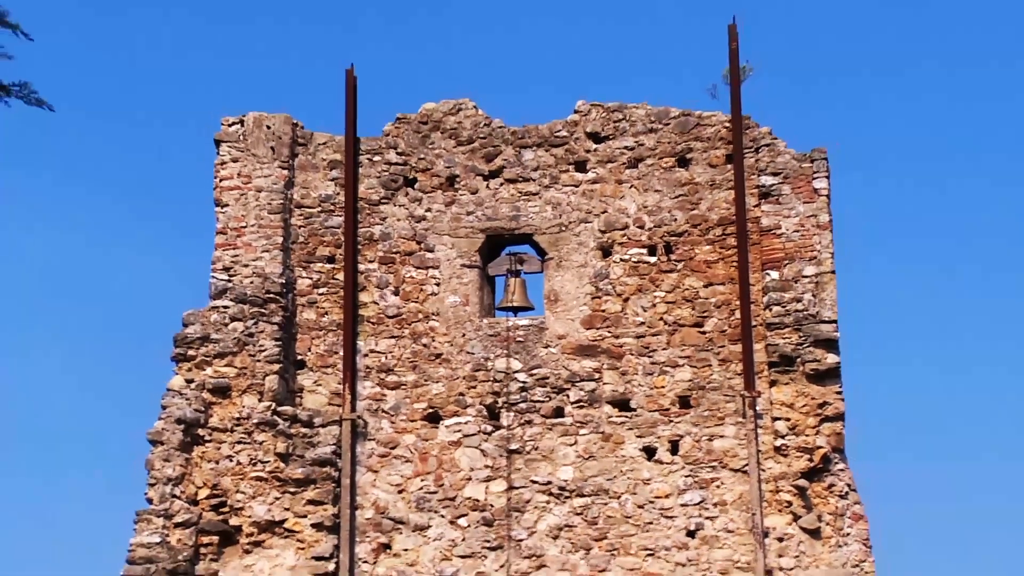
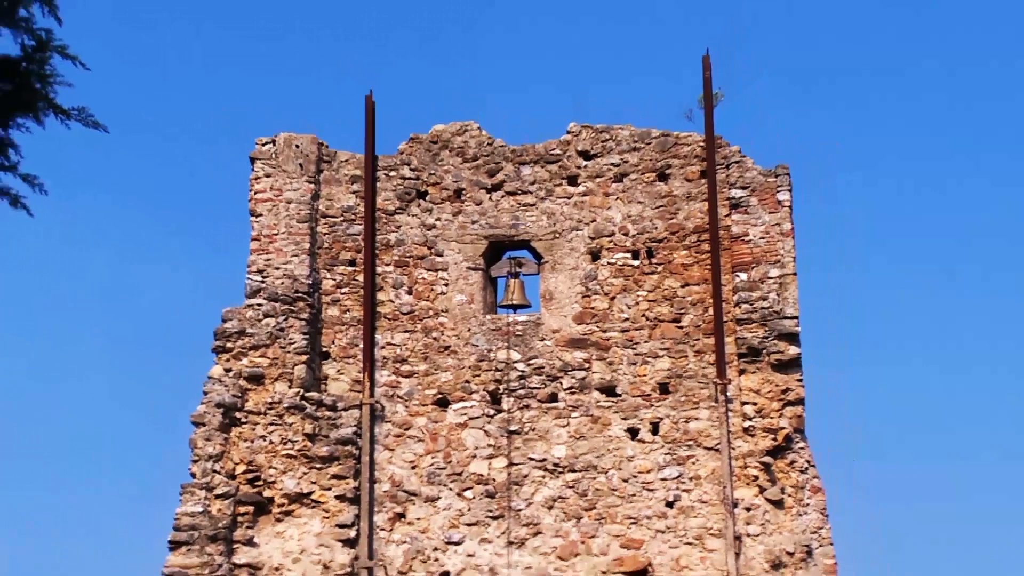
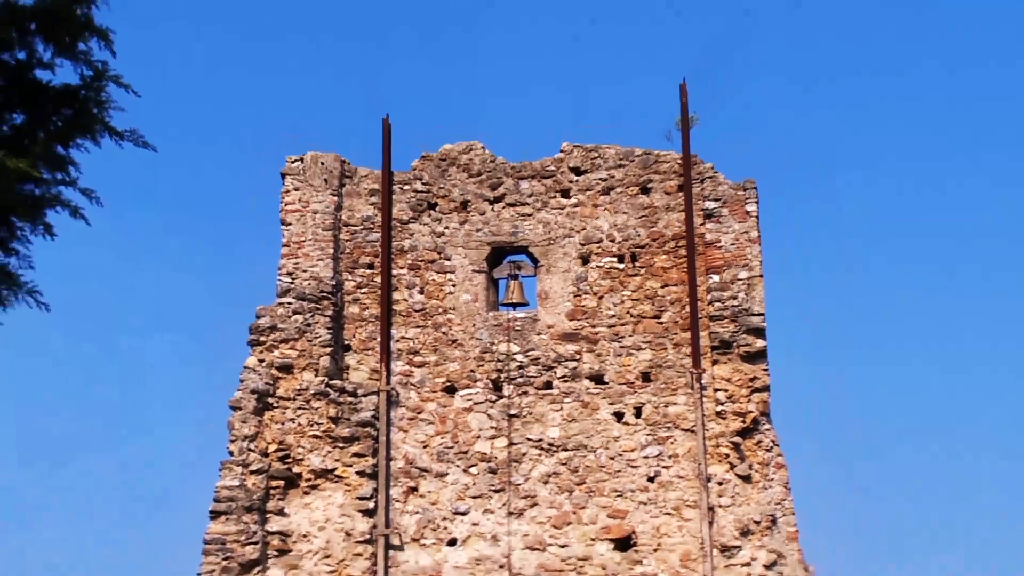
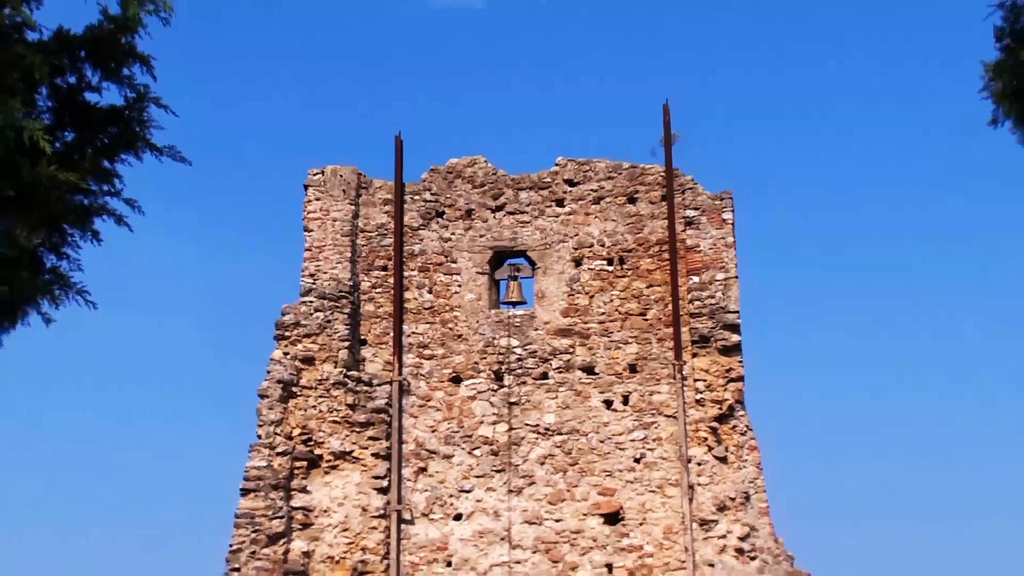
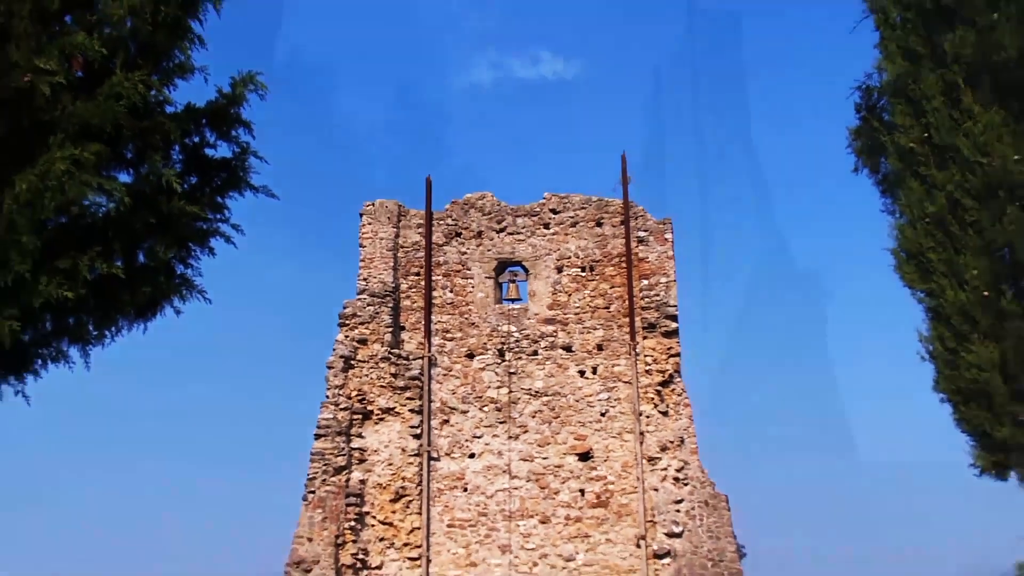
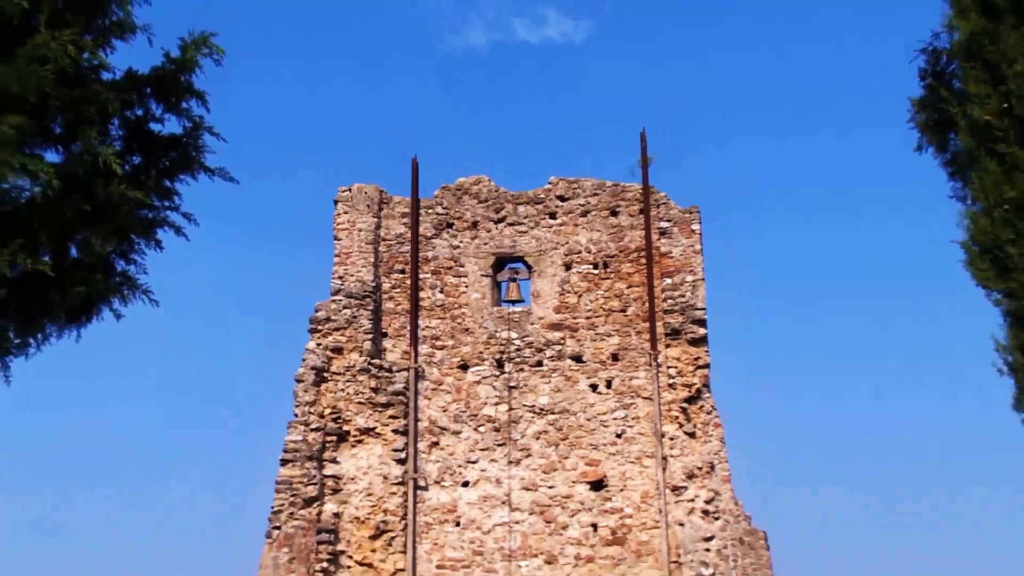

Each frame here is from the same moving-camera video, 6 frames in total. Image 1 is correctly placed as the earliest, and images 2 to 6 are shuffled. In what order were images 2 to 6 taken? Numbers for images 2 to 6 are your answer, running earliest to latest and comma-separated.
2, 3, 4, 6, 5
